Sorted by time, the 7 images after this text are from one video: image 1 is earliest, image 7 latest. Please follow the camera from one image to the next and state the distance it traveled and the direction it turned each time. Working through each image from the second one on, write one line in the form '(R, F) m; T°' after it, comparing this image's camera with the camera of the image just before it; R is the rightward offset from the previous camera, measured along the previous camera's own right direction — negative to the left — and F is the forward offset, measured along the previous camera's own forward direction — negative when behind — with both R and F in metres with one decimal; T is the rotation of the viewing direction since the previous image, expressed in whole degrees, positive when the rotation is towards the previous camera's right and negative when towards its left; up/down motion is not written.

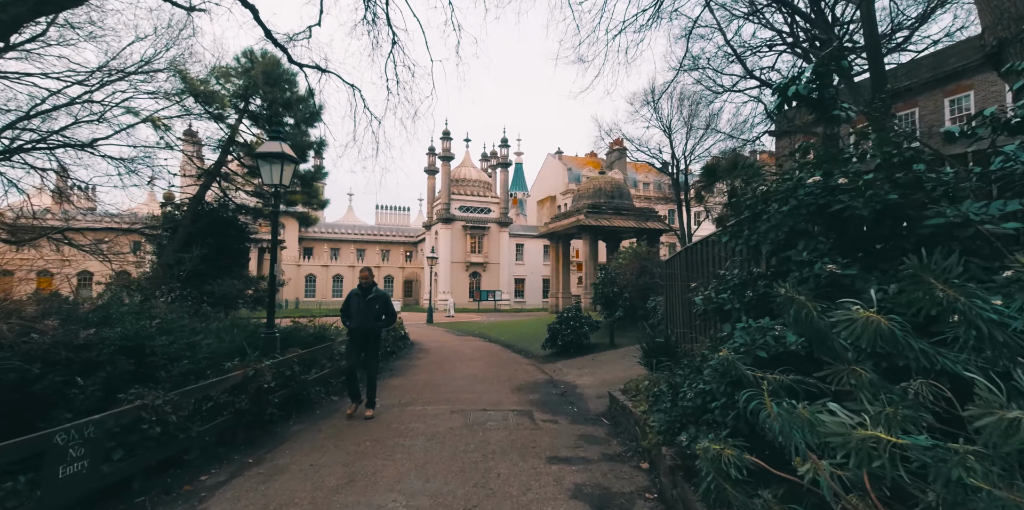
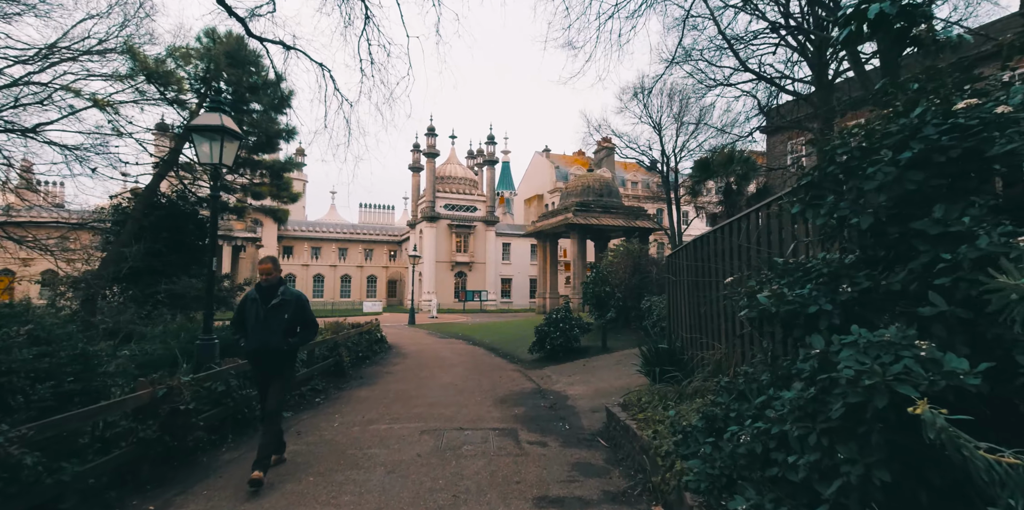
(+0.1, +1.0) m; +2°
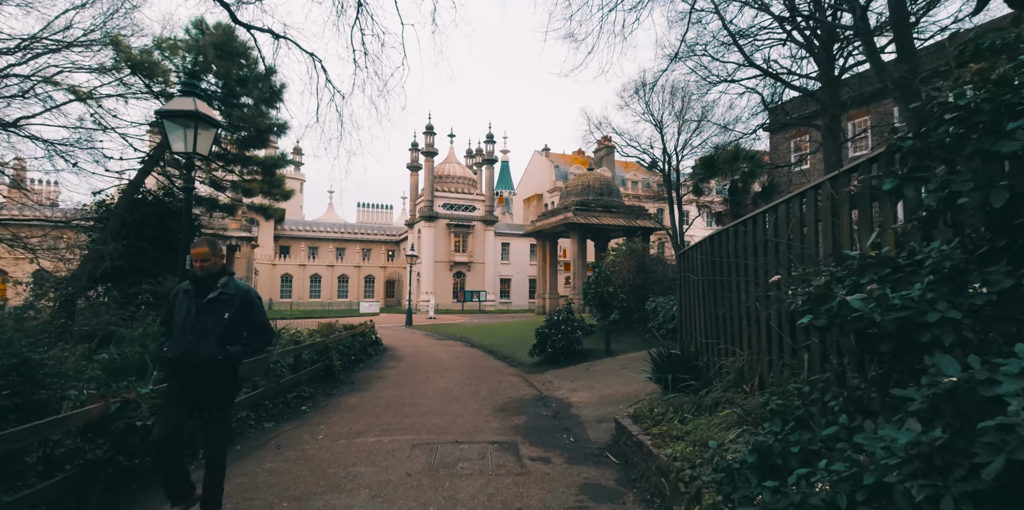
(0.0, +0.5) m; 0°
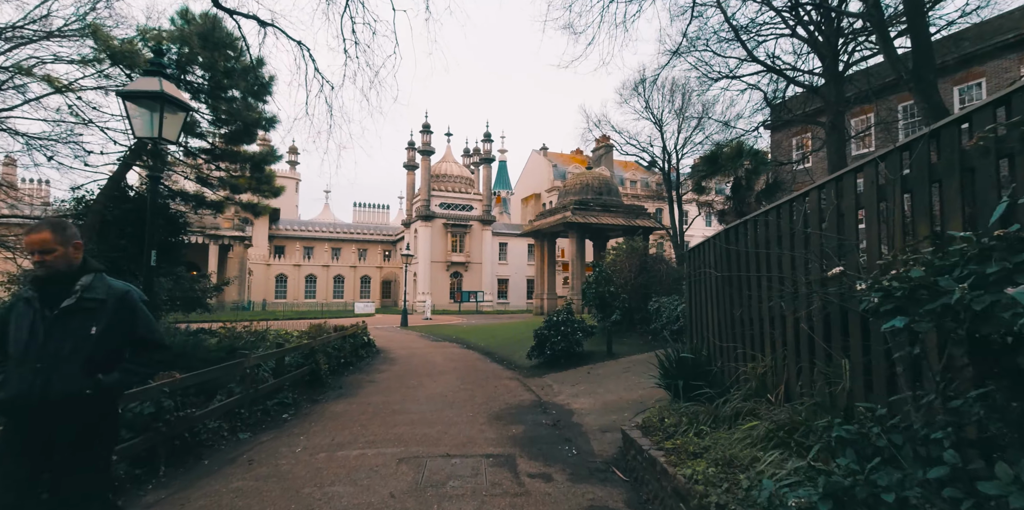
(0.0, +0.5) m; 0°
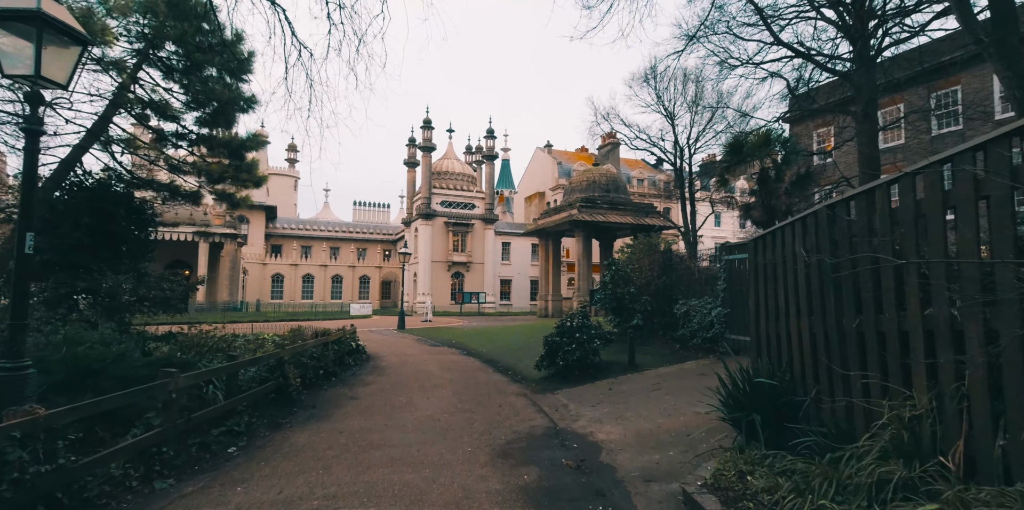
(-0.1, +1.4) m; 0°
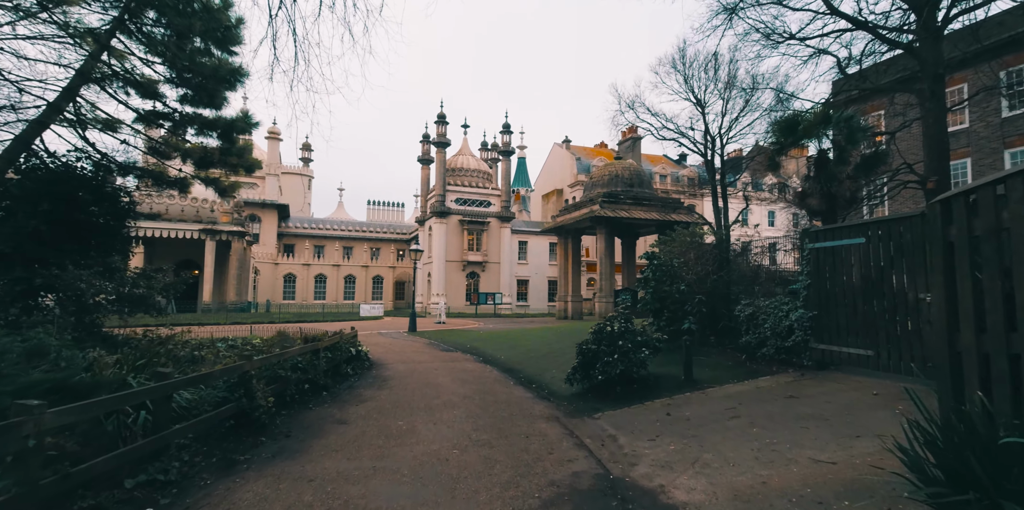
(-0.2, +1.6) m; -2°
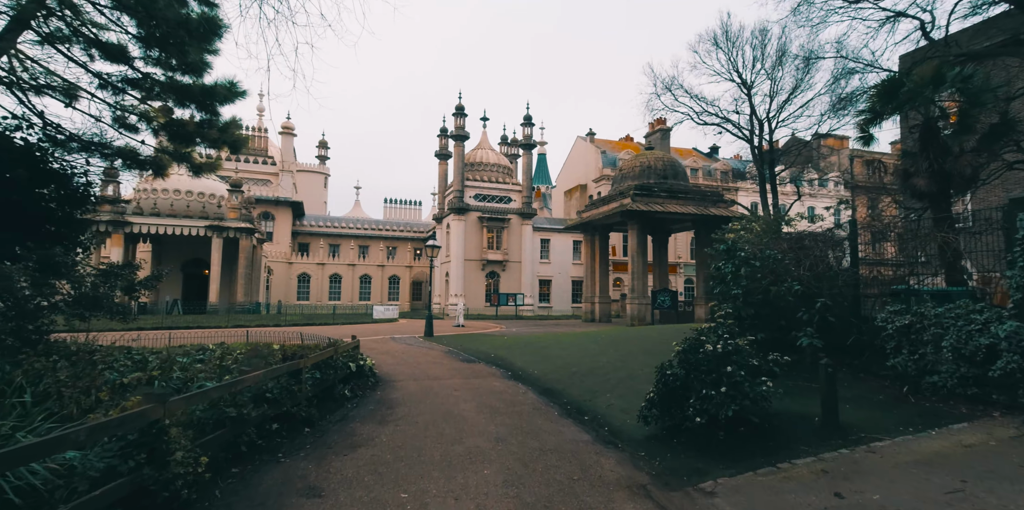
(-0.4, +2.2) m; -2°
